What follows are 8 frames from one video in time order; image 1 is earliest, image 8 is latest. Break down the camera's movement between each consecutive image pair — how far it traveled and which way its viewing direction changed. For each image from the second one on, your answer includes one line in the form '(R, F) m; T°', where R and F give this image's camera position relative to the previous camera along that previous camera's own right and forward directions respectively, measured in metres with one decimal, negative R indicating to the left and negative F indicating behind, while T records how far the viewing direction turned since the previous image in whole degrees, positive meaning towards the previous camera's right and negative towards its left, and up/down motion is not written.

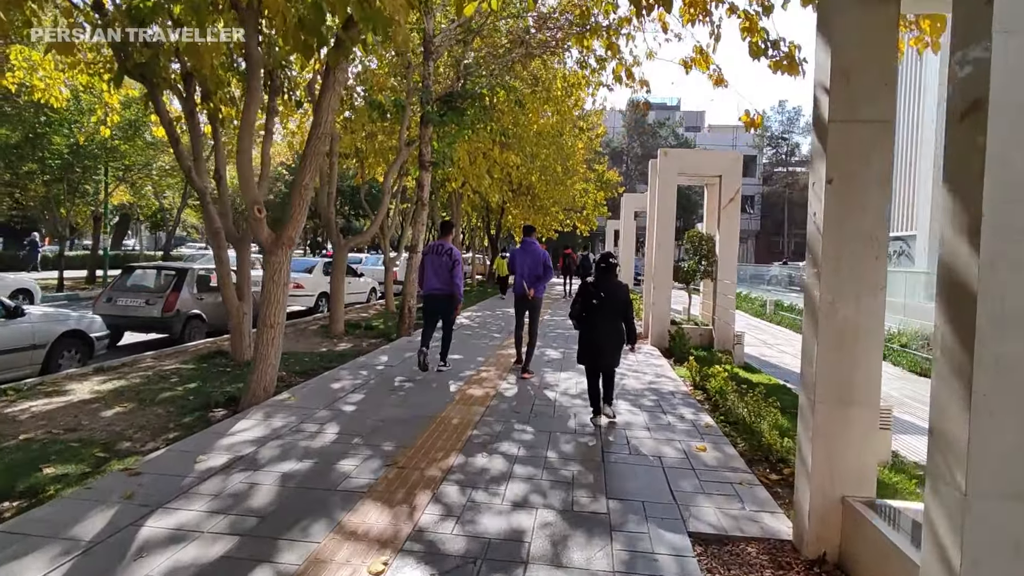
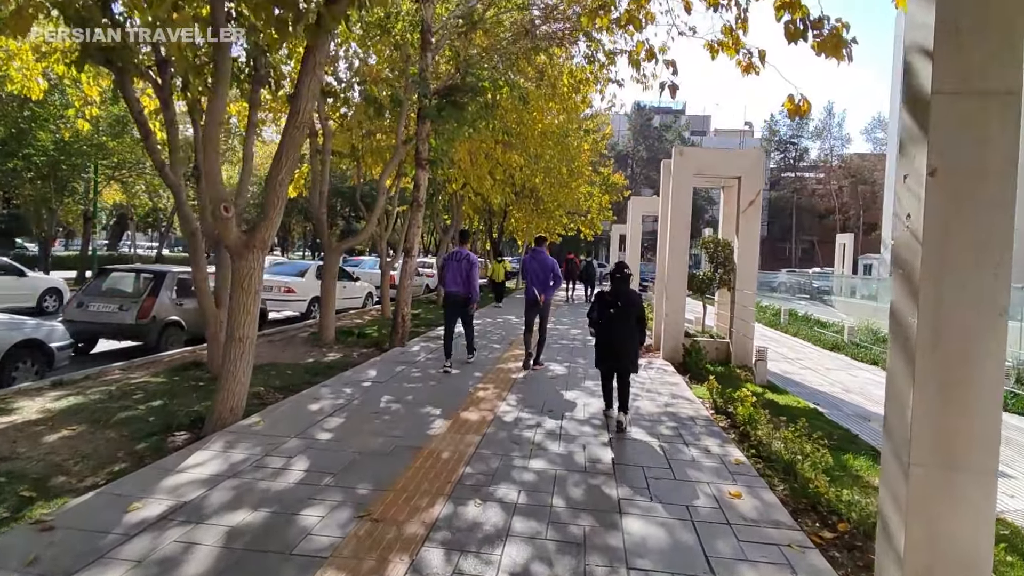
(0.0, +0.8) m; 0°
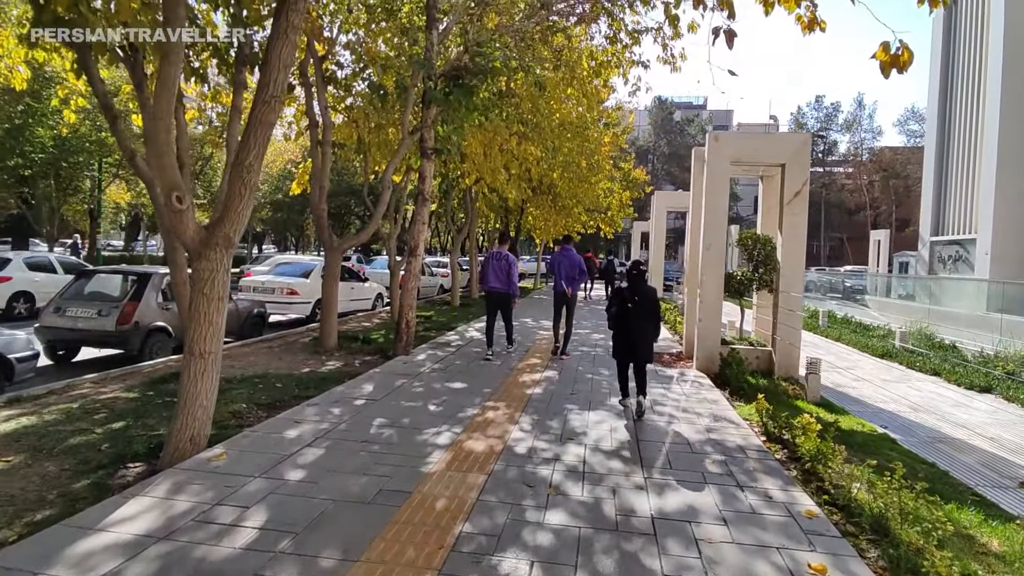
(0.0, +1.1) m; -2°
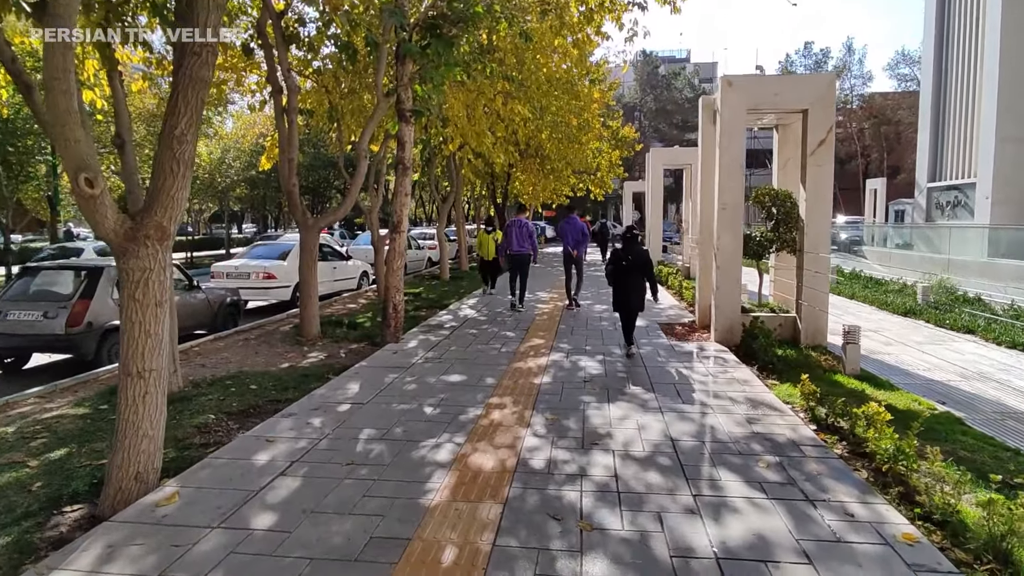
(-0.1, +1.0) m; +1°
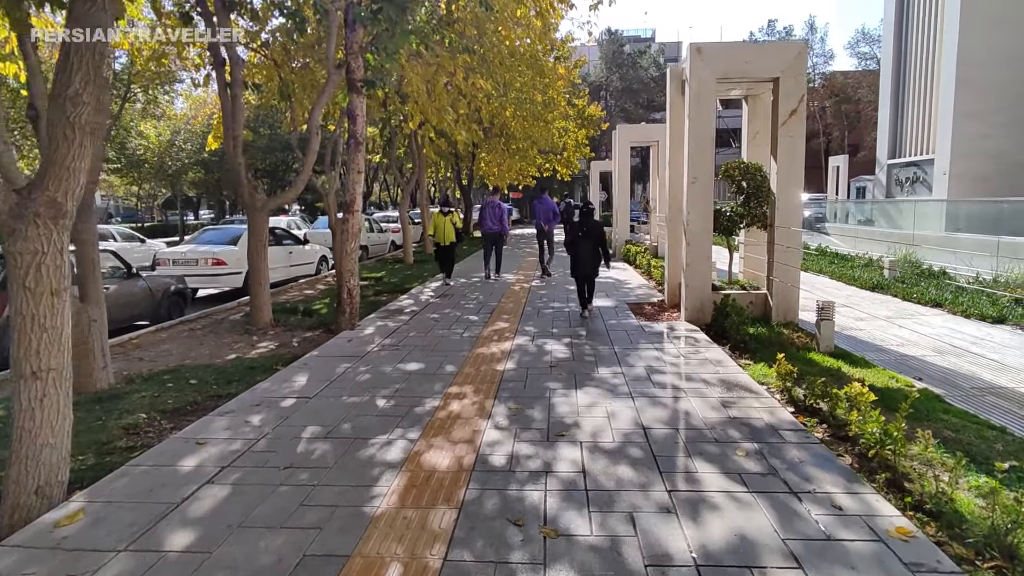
(+0.1, +0.4) m; +3°
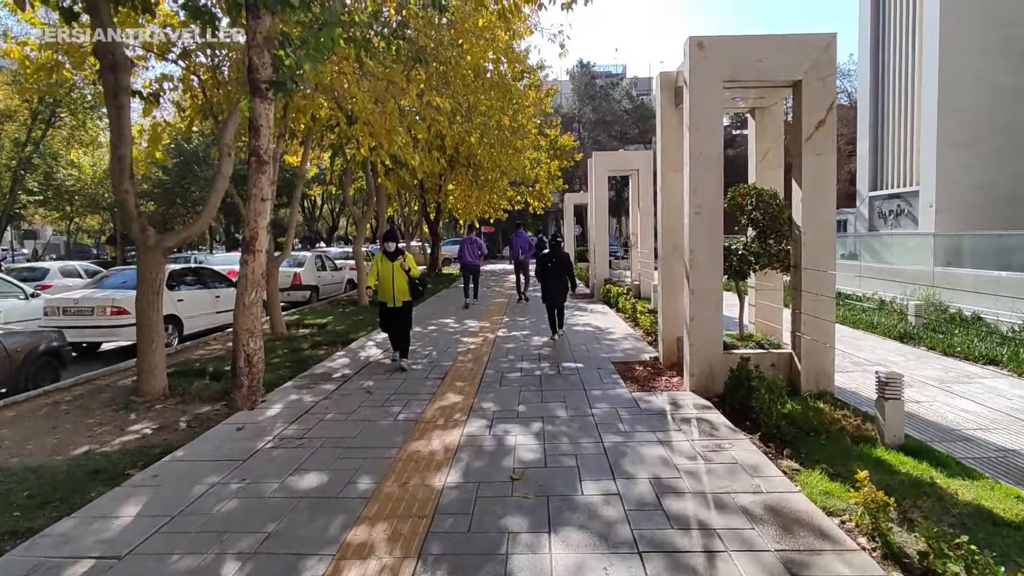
(+0.2, +1.9) m; +2°
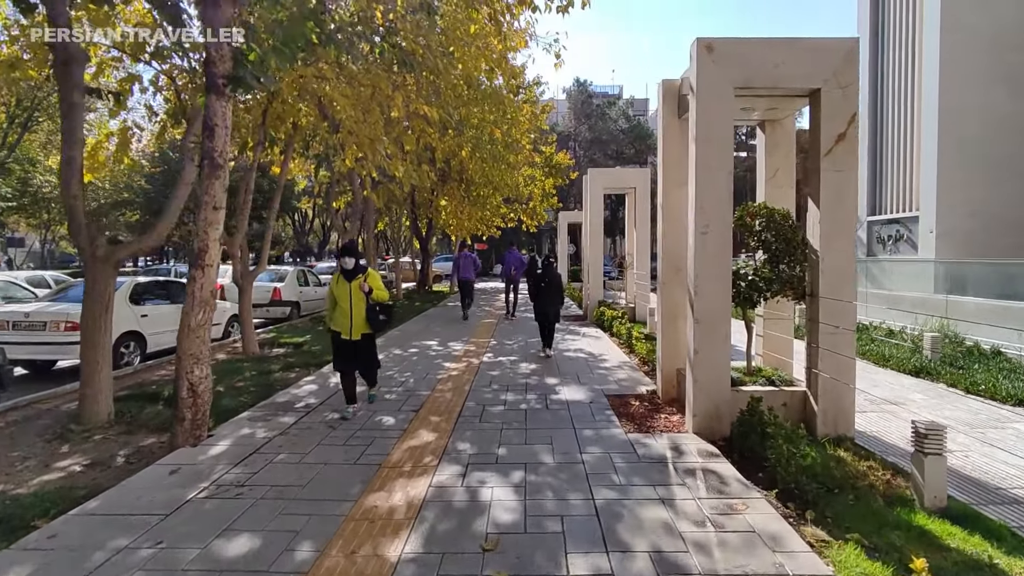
(+0.1, +0.7) m; +1°
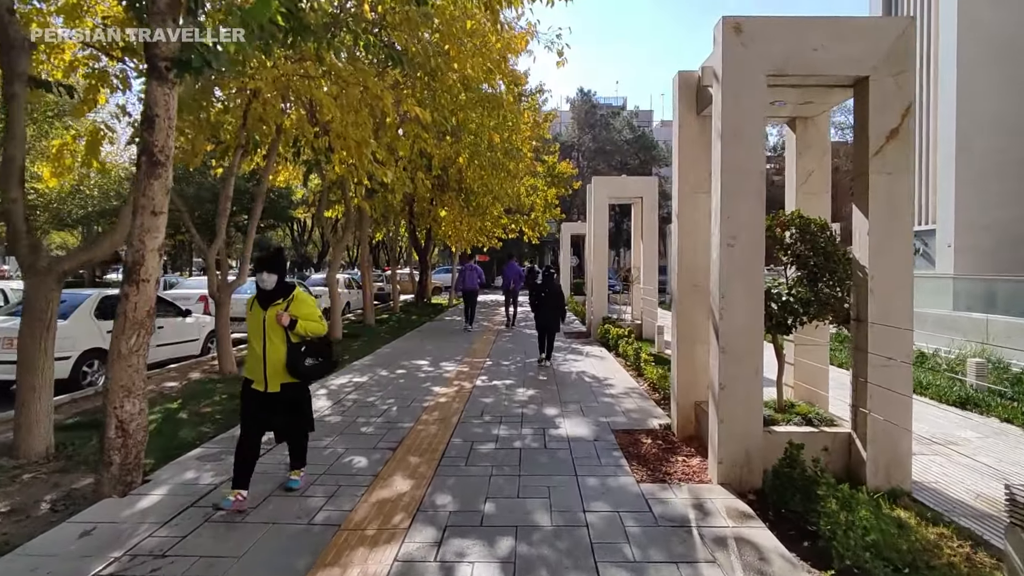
(+0.1, +0.9) m; 0°
